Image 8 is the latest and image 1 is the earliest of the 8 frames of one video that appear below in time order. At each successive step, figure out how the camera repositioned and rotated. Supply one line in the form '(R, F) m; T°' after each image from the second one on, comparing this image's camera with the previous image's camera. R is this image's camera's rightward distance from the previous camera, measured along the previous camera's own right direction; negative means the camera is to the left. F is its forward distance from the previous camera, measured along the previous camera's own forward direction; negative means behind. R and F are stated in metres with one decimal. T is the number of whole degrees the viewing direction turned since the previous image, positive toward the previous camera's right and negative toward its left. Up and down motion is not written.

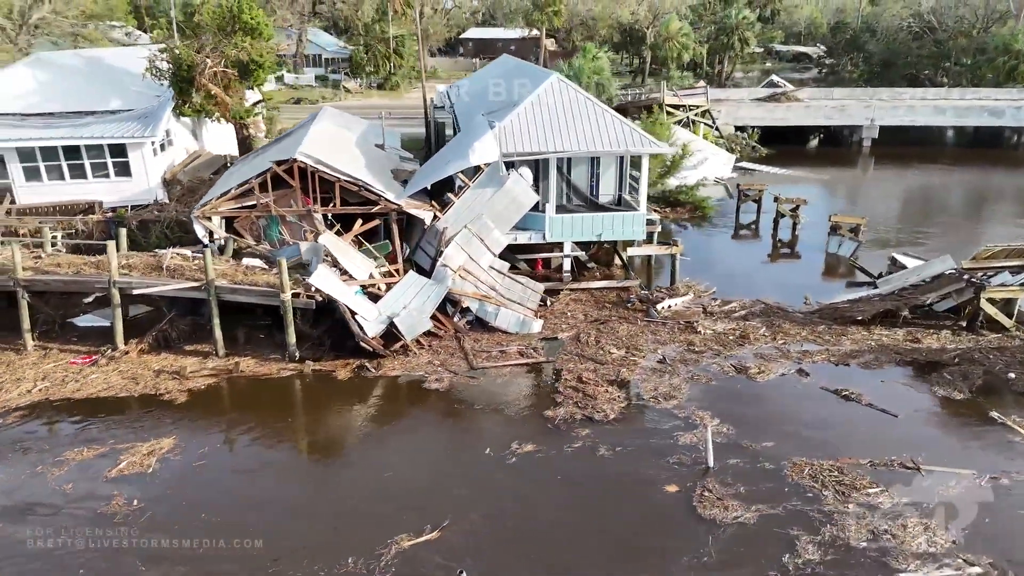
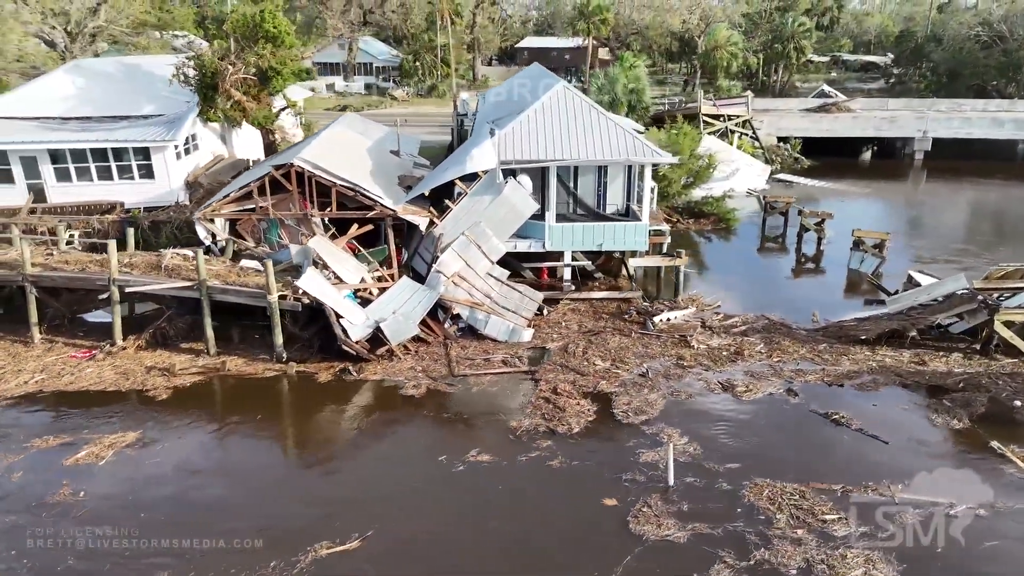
(+1.5, +0.2) m; -5°
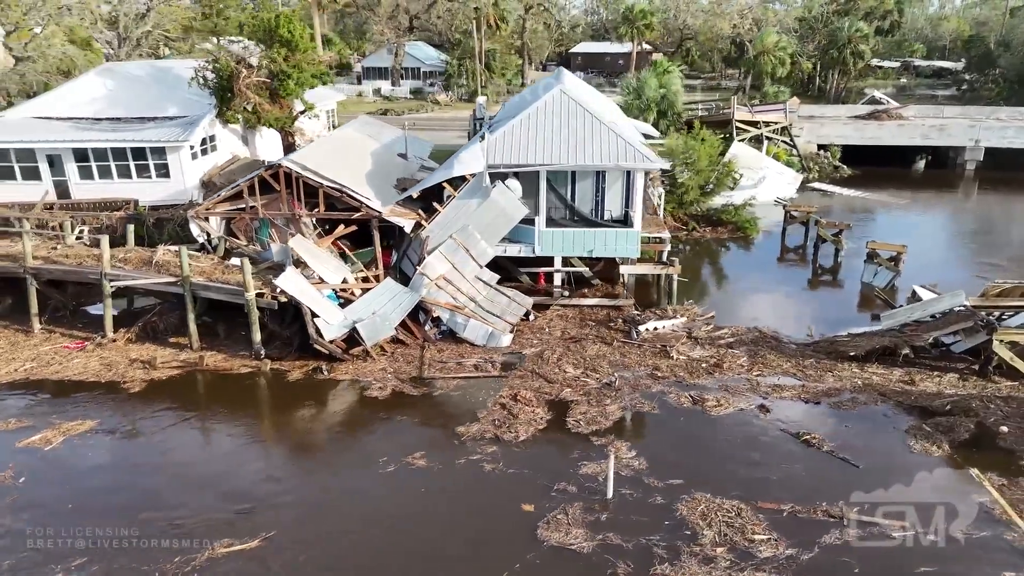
(+1.8, +0.2) m; -5°
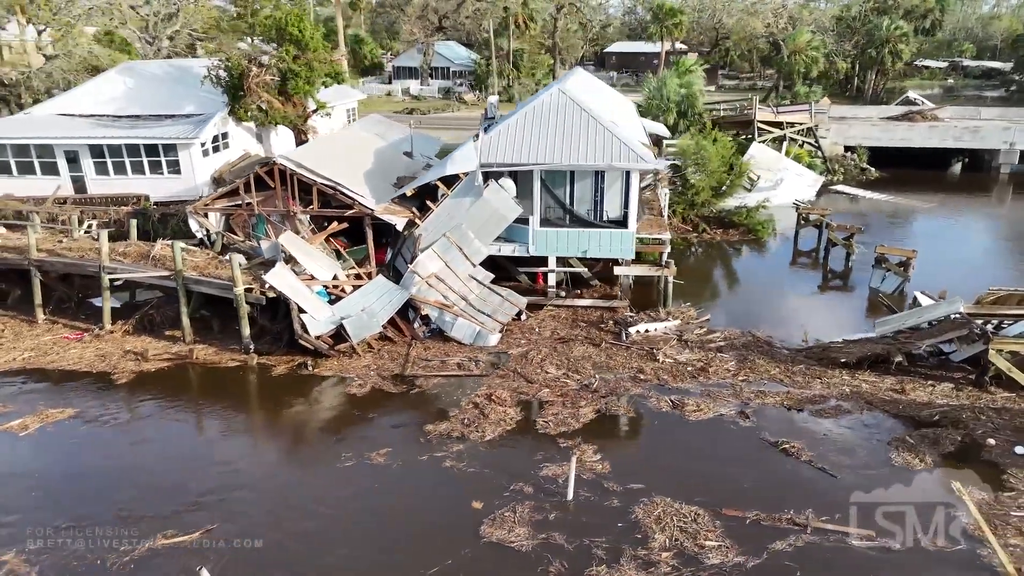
(+1.1, +0.1) m; -3°
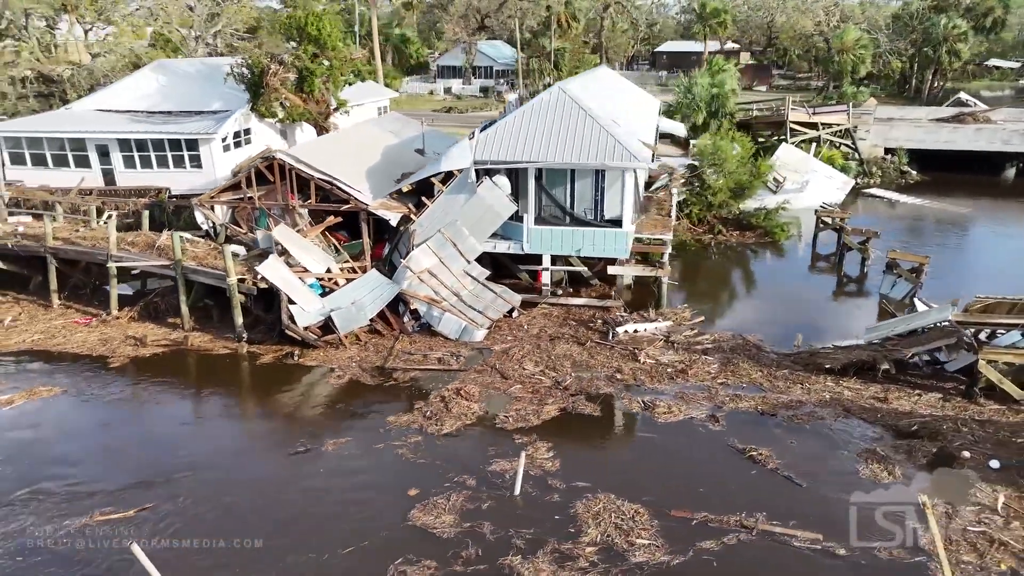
(+1.5, 0.0) m; -4°
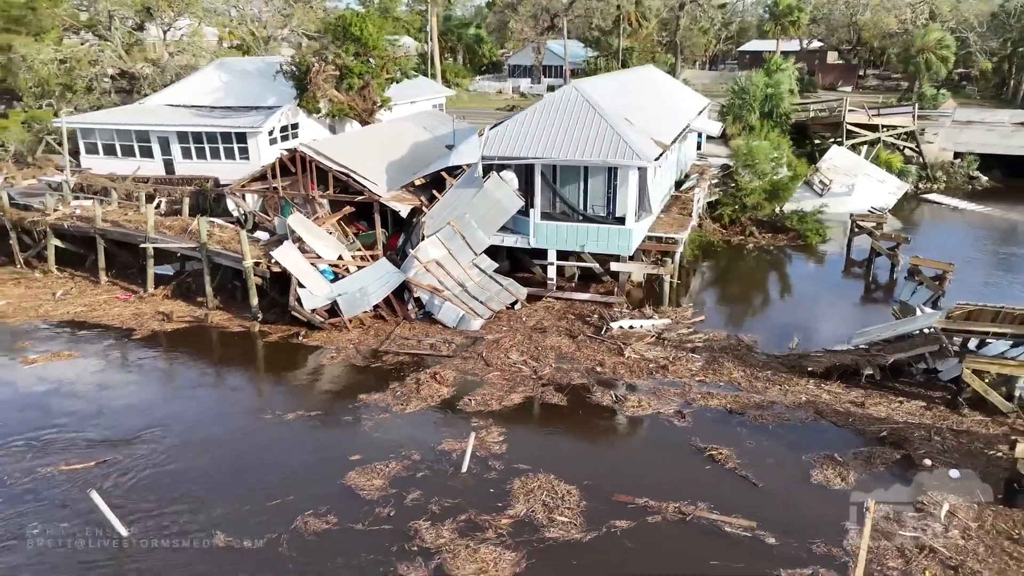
(+2.0, -0.4) m; -6°
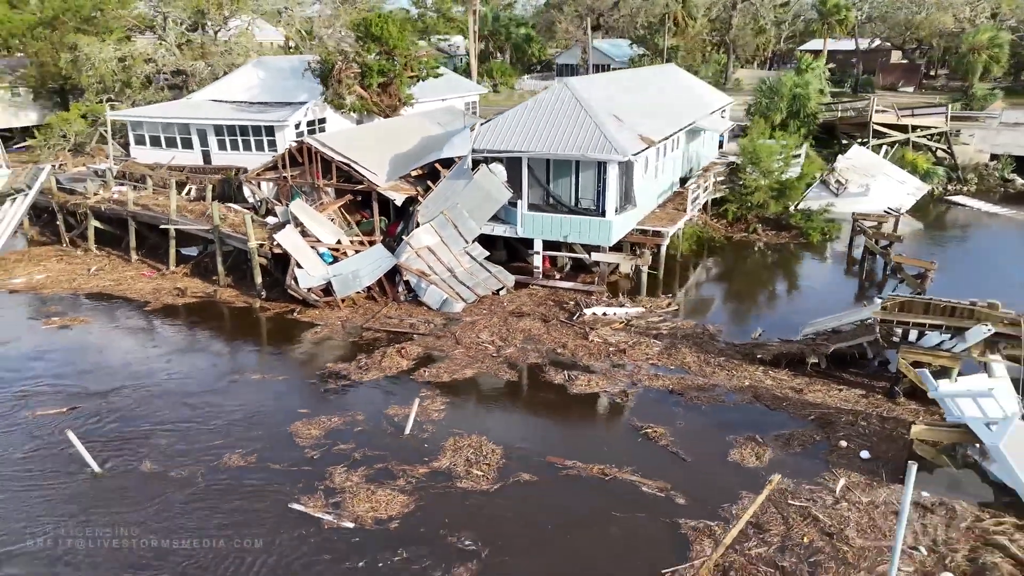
(+2.0, -0.9) m; -5°
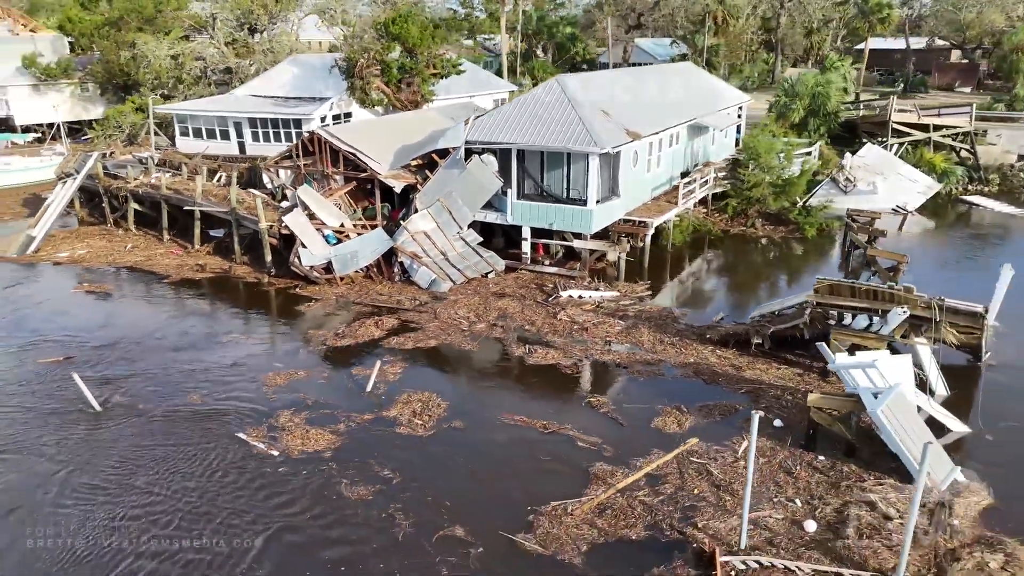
(+2.0, -1.2) m; -4°
